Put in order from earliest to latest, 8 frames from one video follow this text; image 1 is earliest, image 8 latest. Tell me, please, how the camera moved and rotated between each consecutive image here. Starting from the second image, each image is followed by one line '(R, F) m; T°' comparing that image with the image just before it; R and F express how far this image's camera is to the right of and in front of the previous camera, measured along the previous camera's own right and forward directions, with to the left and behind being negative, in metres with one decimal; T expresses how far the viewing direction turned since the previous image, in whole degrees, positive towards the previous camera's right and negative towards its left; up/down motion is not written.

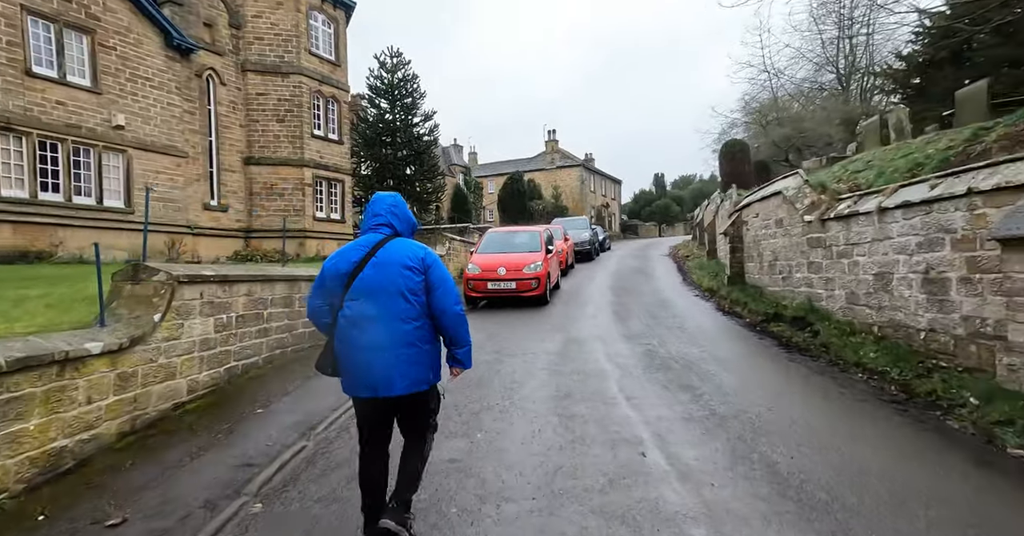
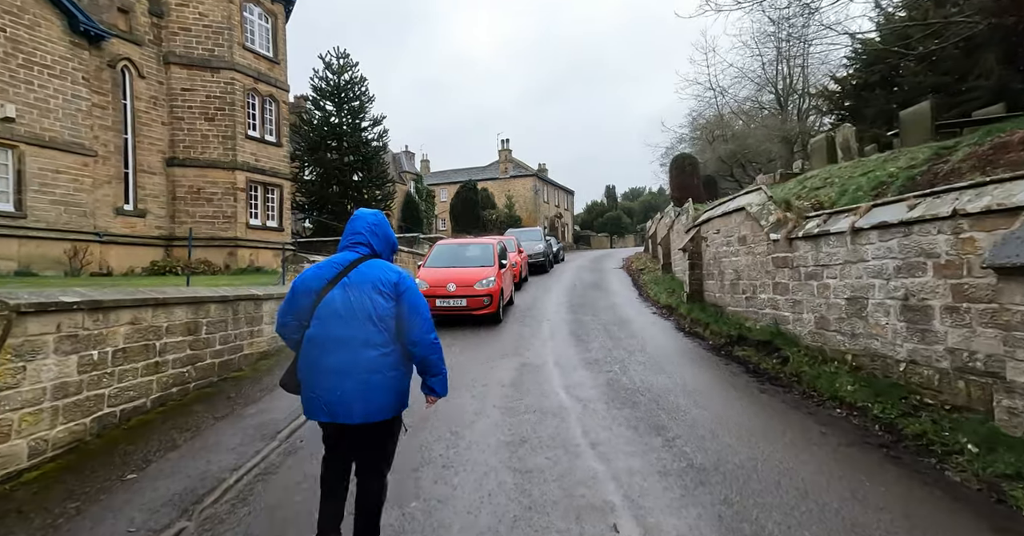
(+0.1, +0.7) m; +5°
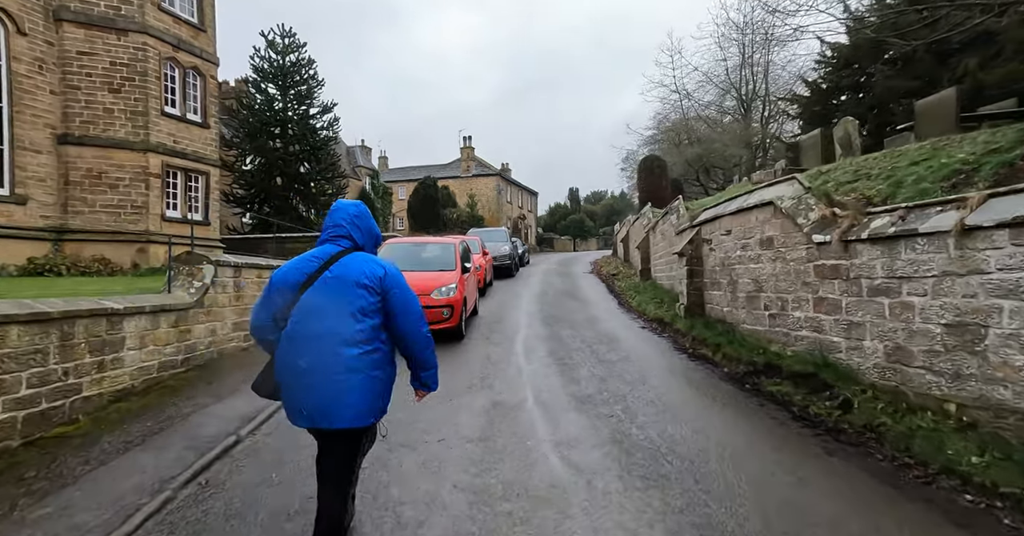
(-0.1, +1.8) m; +4°
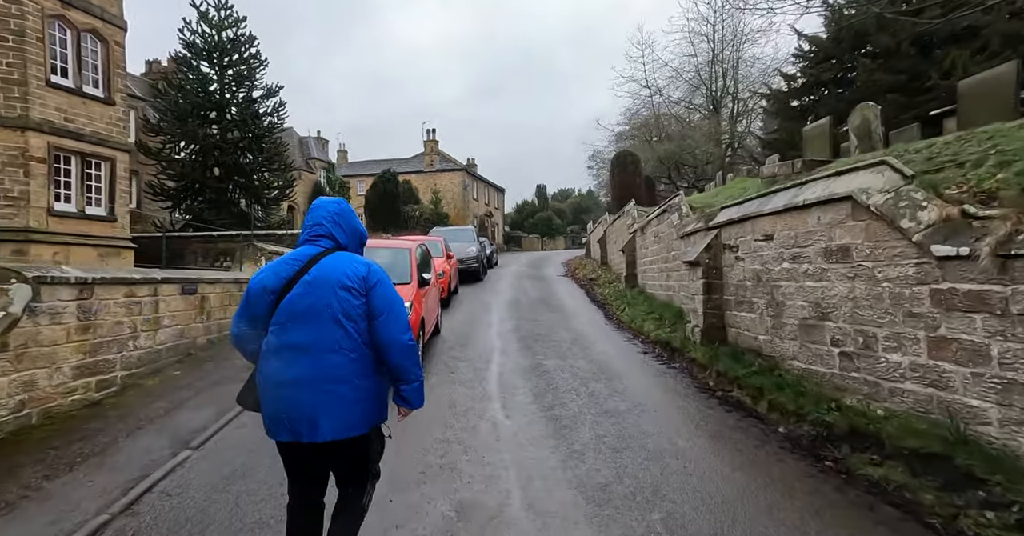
(0.0, +1.9) m; +4°
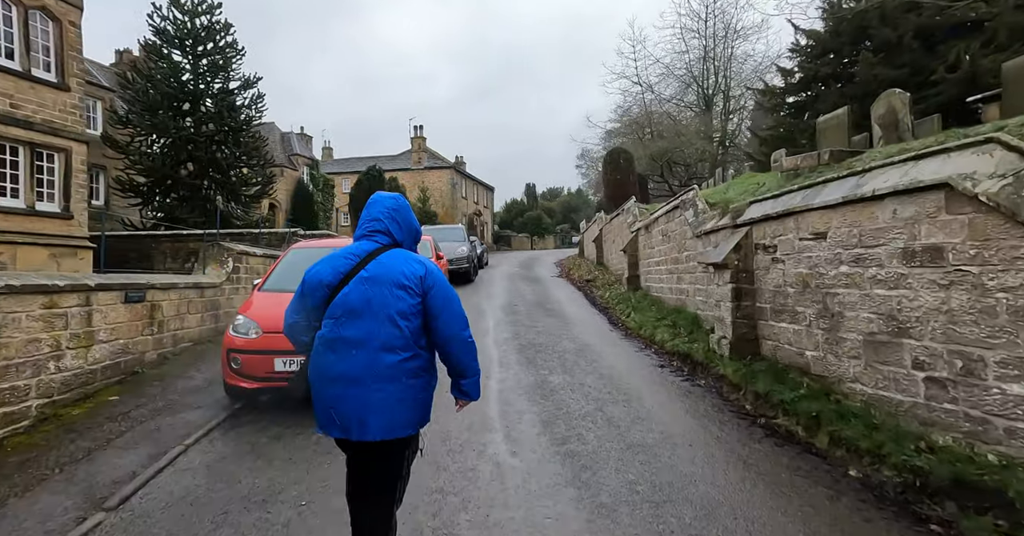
(-0.1, +0.9) m; +1°
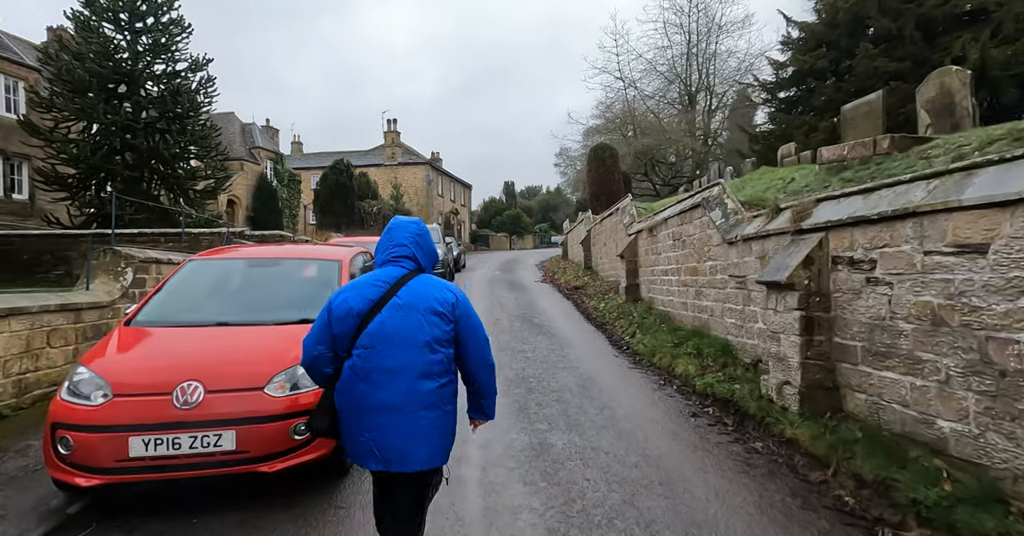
(-0.1, +1.8) m; +3°
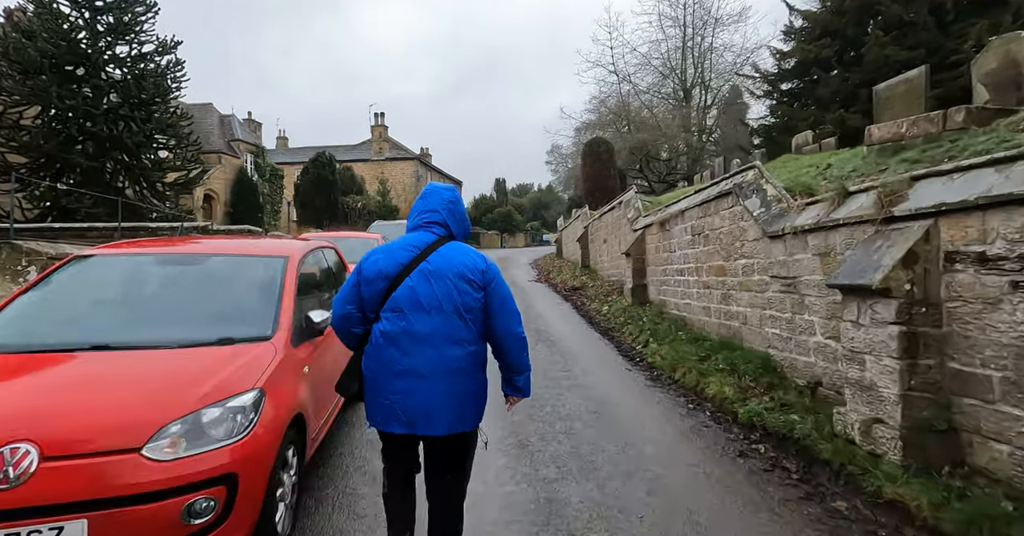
(-0.1, +1.2) m; +1°
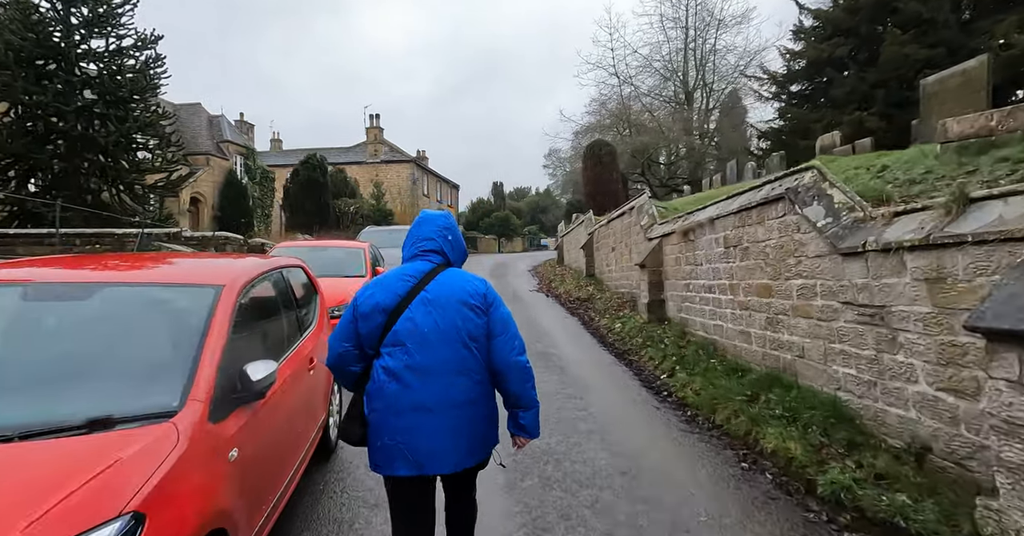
(-0.1, +1.1) m; 0°
